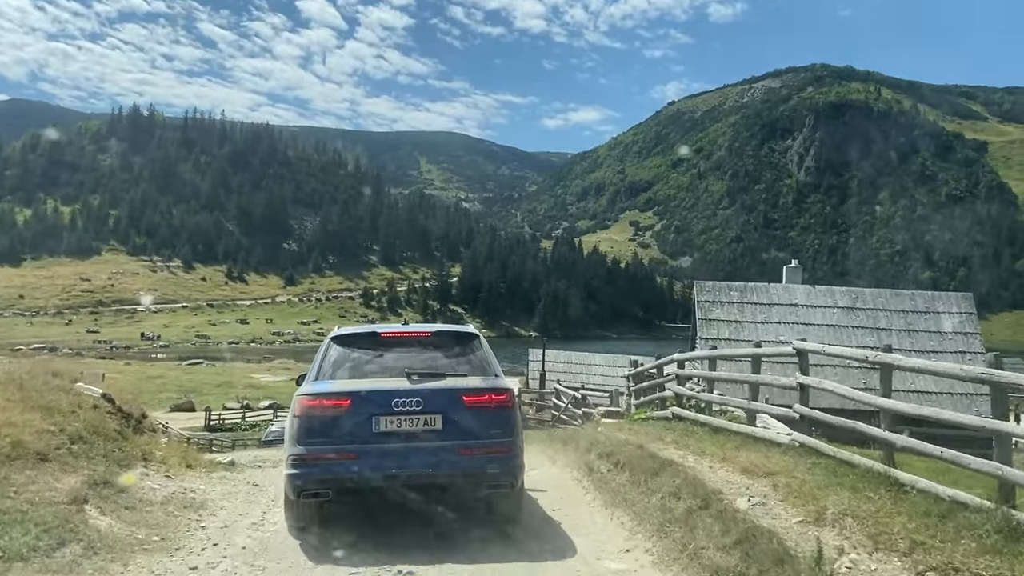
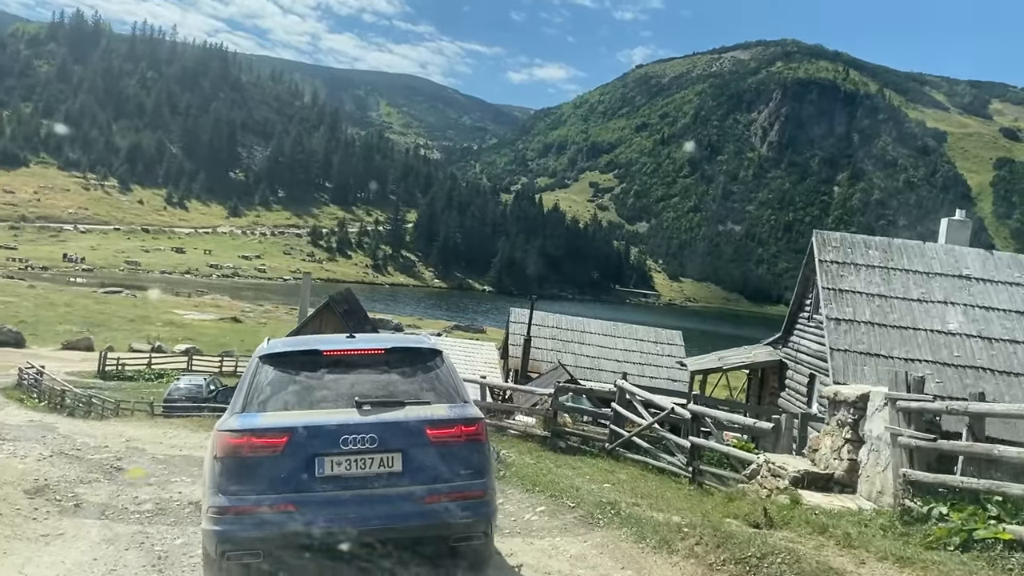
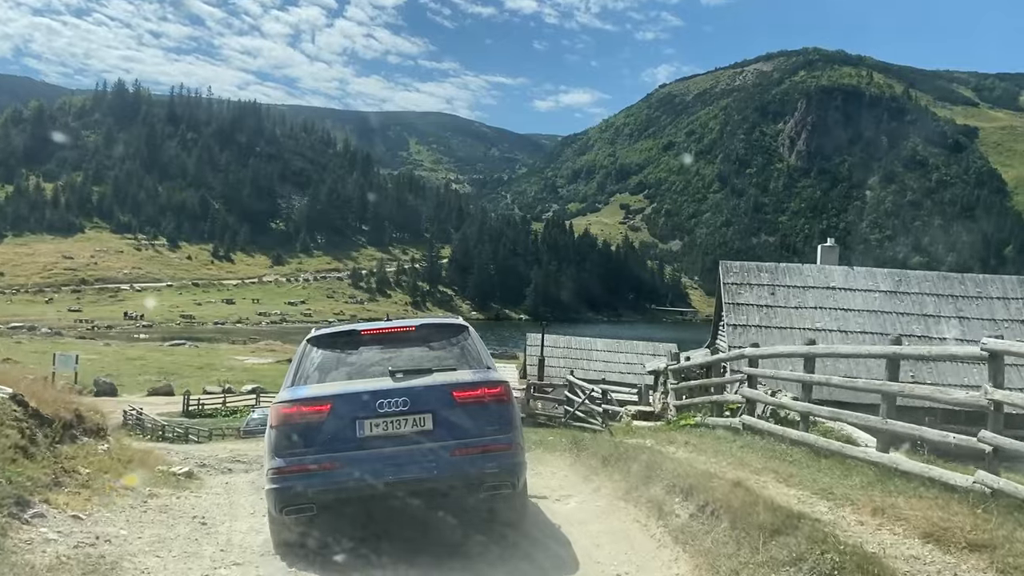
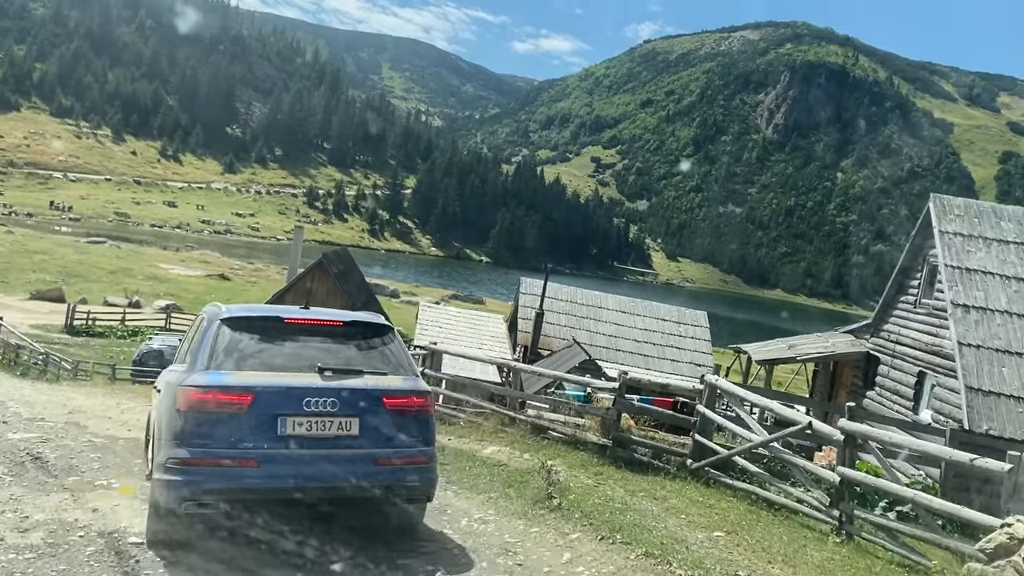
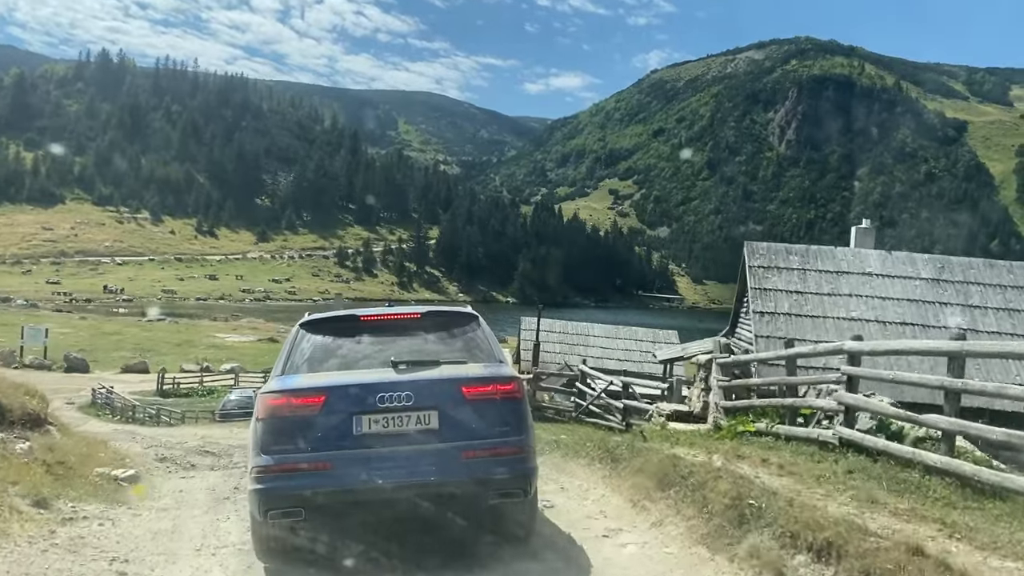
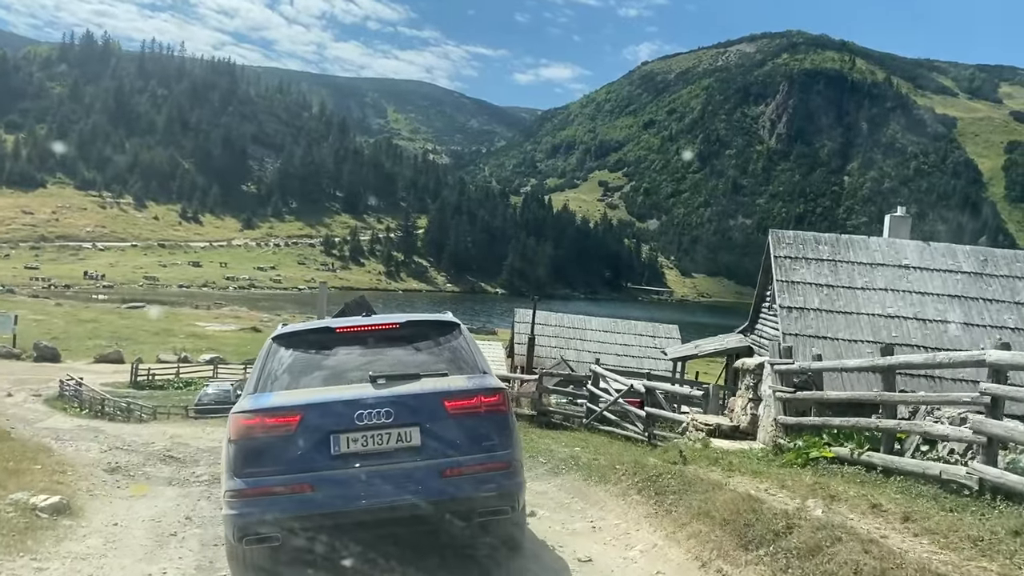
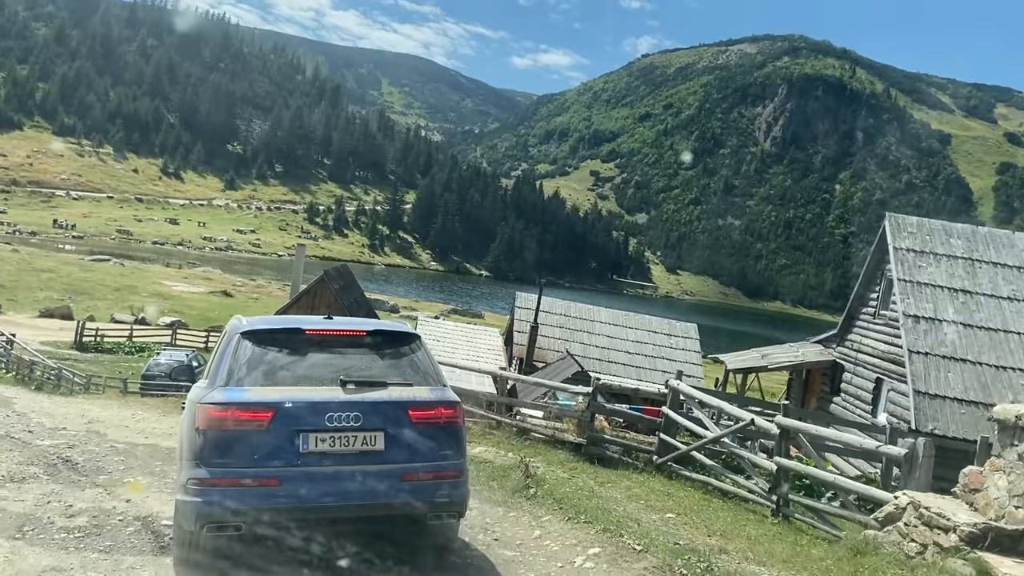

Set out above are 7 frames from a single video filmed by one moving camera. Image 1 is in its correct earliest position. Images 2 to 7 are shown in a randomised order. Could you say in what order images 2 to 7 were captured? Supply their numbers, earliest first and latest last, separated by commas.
3, 5, 6, 2, 7, 4
